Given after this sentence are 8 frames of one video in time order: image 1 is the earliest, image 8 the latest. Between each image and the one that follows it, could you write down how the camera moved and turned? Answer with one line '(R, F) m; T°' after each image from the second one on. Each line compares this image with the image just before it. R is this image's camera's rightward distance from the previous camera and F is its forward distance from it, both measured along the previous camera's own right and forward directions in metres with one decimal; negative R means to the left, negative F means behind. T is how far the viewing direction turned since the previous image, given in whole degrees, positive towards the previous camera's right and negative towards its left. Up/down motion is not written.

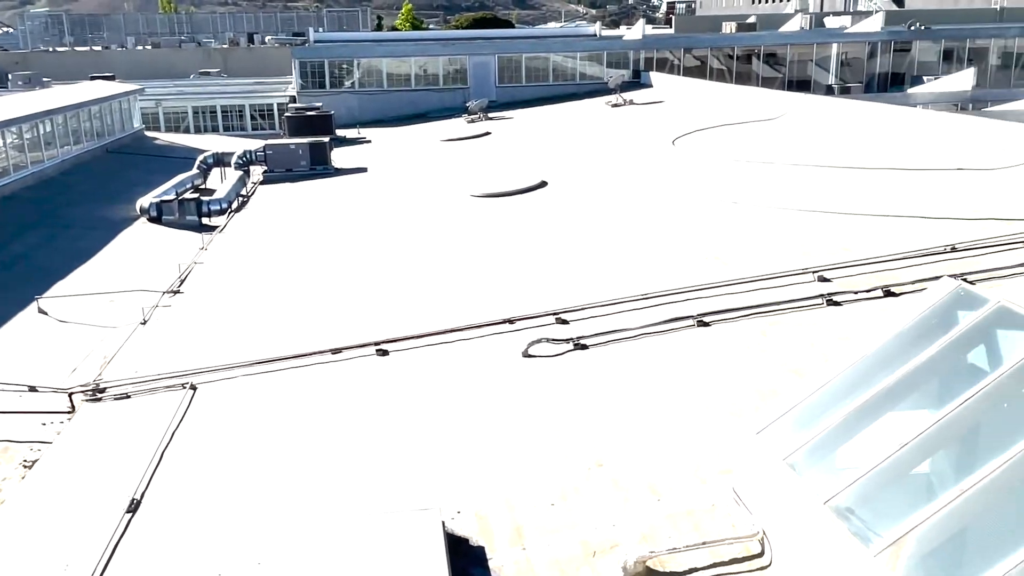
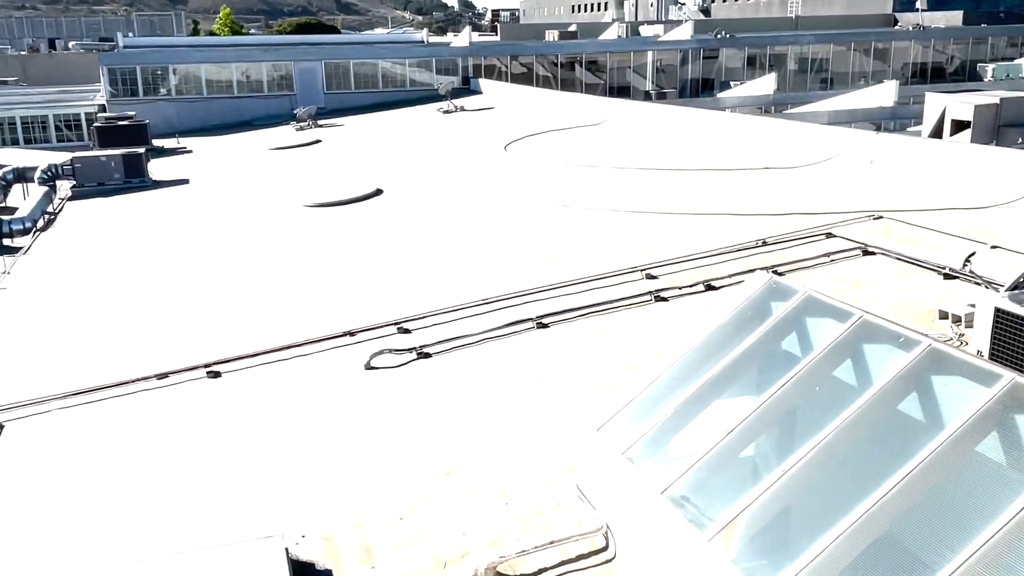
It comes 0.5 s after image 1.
(-0.1, 0.0) m; +11°
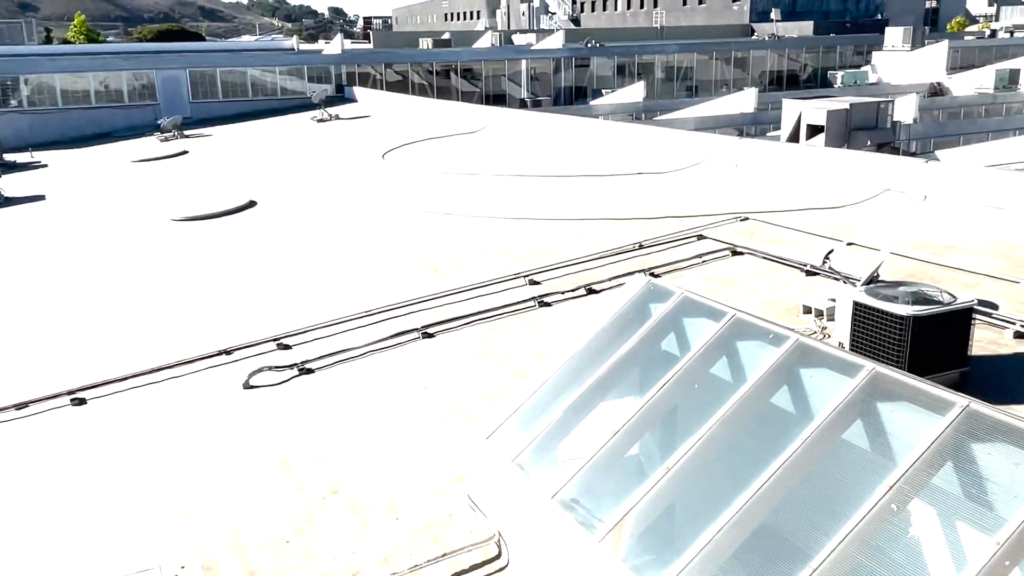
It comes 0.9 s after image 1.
(0.0, 0.0) m; +8°
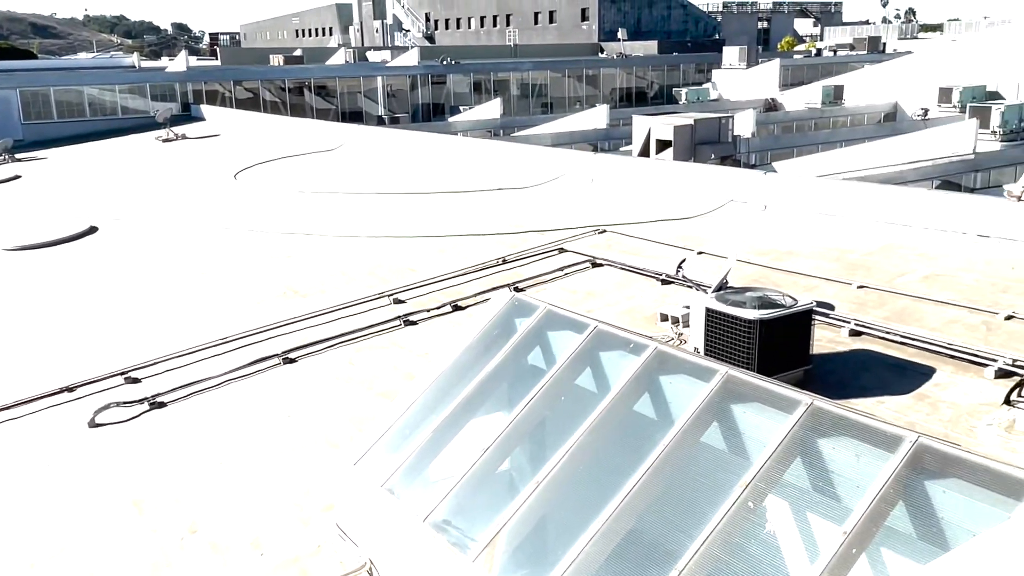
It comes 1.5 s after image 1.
(0.0, 0.0) m; +9°
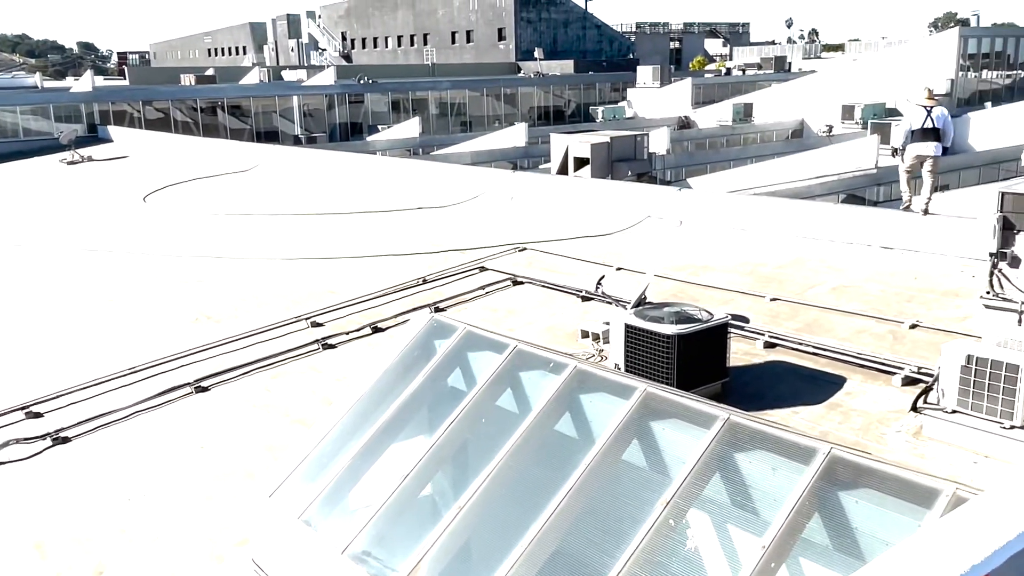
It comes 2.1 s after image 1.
(0.0, +0.1) m; +5°
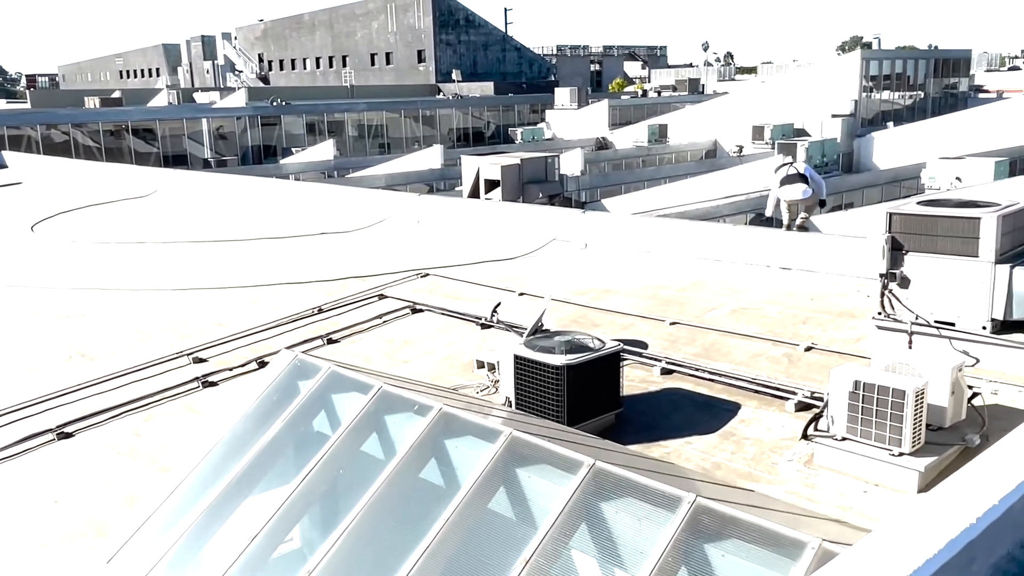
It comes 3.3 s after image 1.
(+0.4, +0.4) m; +5°
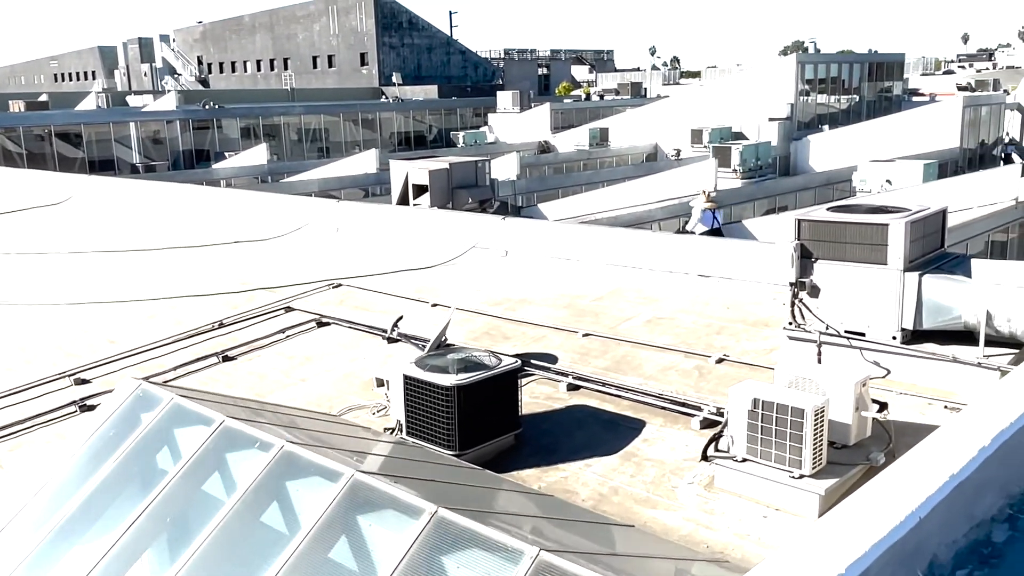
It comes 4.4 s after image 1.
(+0.6, +0.5) m; +3°
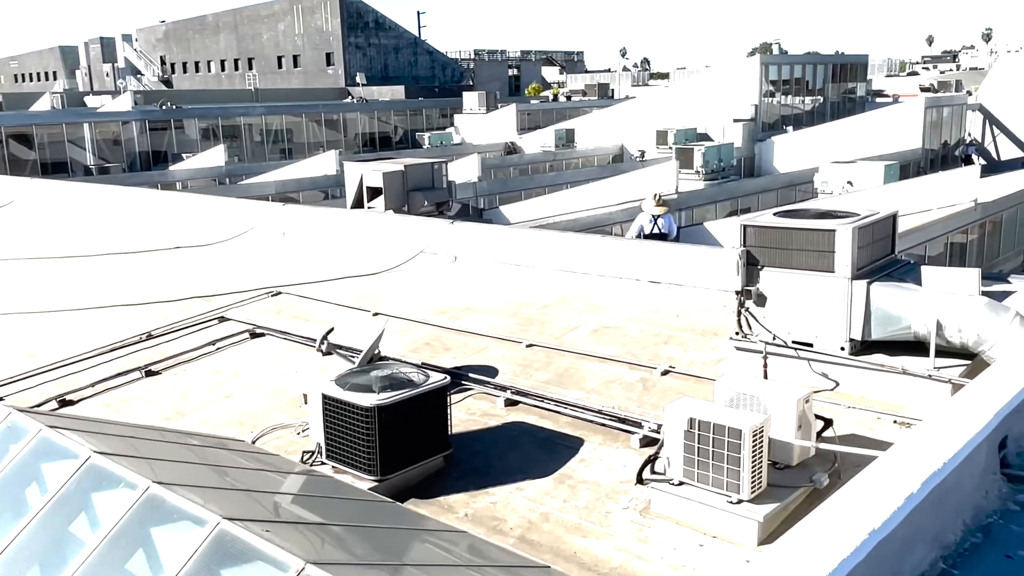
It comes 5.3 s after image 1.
(+0.4, +0.5) m; +2°
